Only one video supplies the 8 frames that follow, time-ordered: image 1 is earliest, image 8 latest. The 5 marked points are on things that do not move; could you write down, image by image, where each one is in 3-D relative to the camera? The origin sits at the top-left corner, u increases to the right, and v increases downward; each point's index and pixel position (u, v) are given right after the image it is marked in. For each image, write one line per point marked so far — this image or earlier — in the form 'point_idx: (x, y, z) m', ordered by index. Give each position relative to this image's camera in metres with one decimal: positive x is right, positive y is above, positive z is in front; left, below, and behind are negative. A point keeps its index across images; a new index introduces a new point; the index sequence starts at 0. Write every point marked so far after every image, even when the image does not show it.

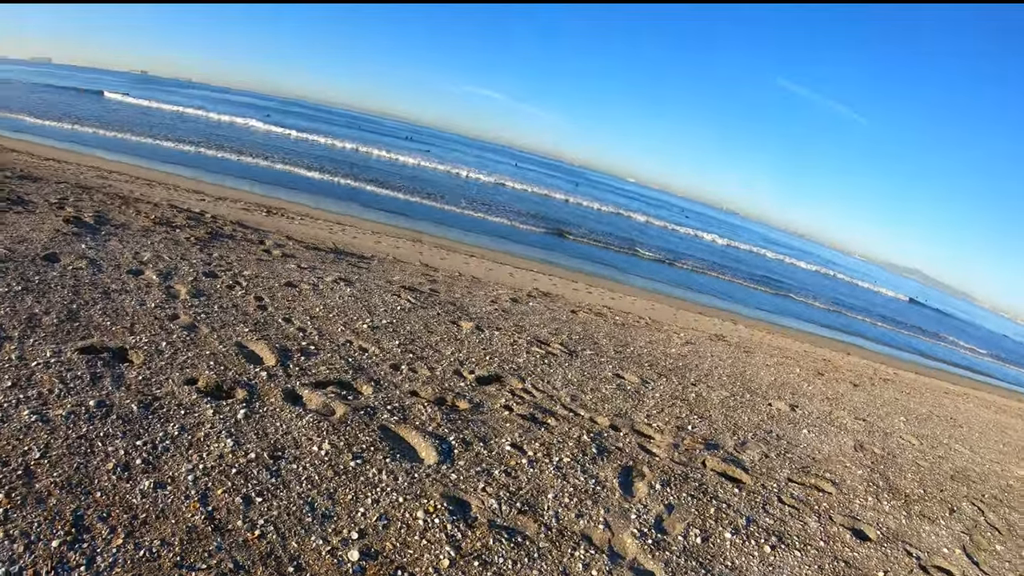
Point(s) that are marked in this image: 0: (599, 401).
0: (+1.3, -1.5, +7.6) m
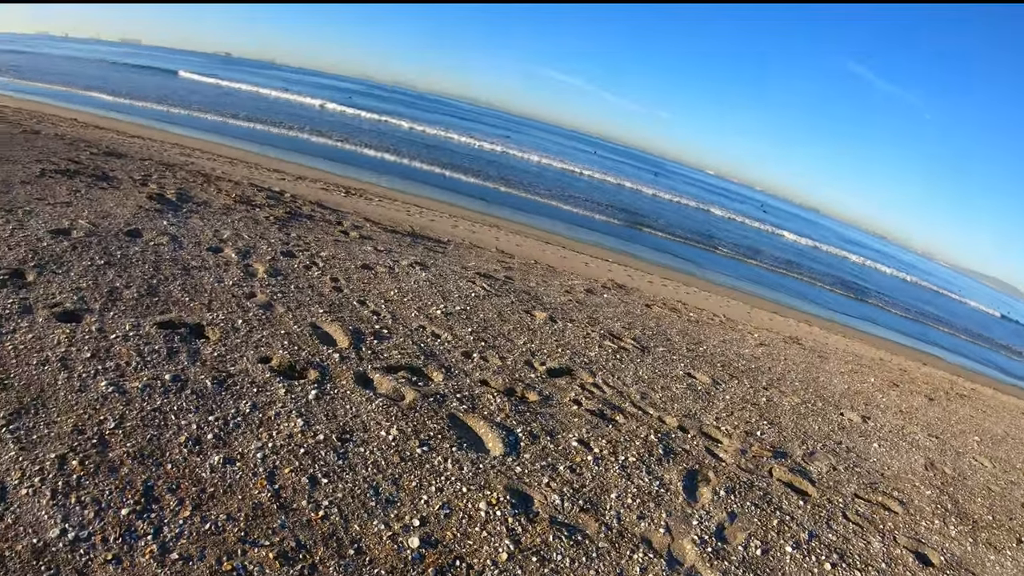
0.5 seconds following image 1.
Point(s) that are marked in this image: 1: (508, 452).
0: (+2.3, -1.6, +7.7) m
1: (0.0, -1.7, +5.5) m
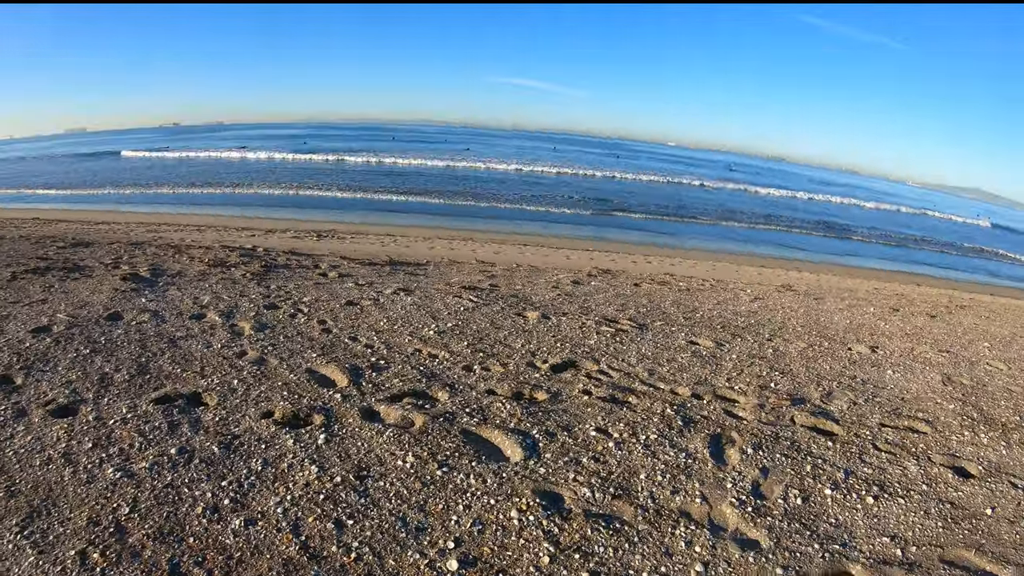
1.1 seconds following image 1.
0: (+2.4, -1.1, +7.6) m
1: (+0.2, -1.7, +5.4) m
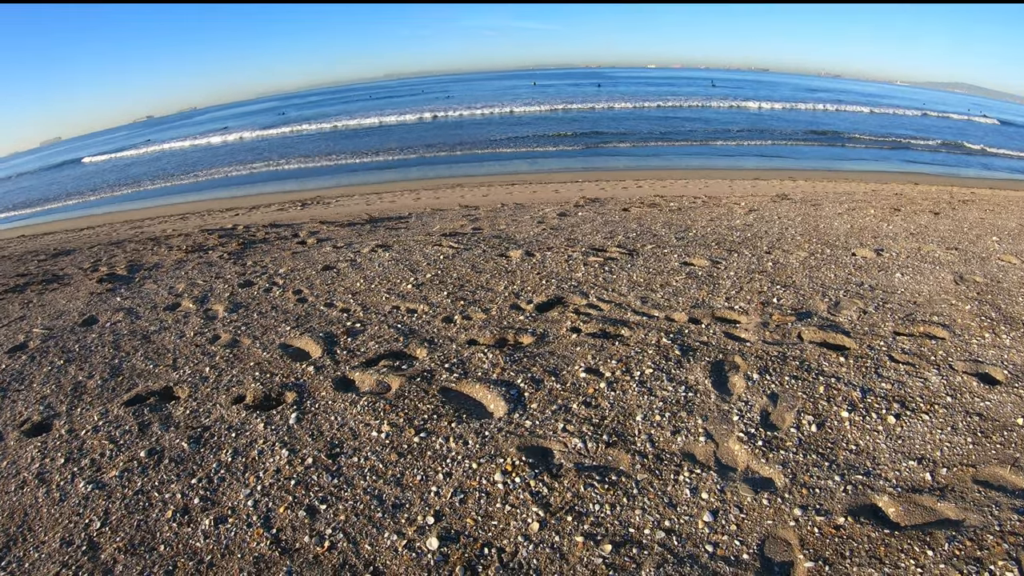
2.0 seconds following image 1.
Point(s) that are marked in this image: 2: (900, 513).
0: (+2.1, -0.1, +7.1) m
1: (0.0, -1.1, +4.9) m
2: (+2.6, -1.5, +3.6) m
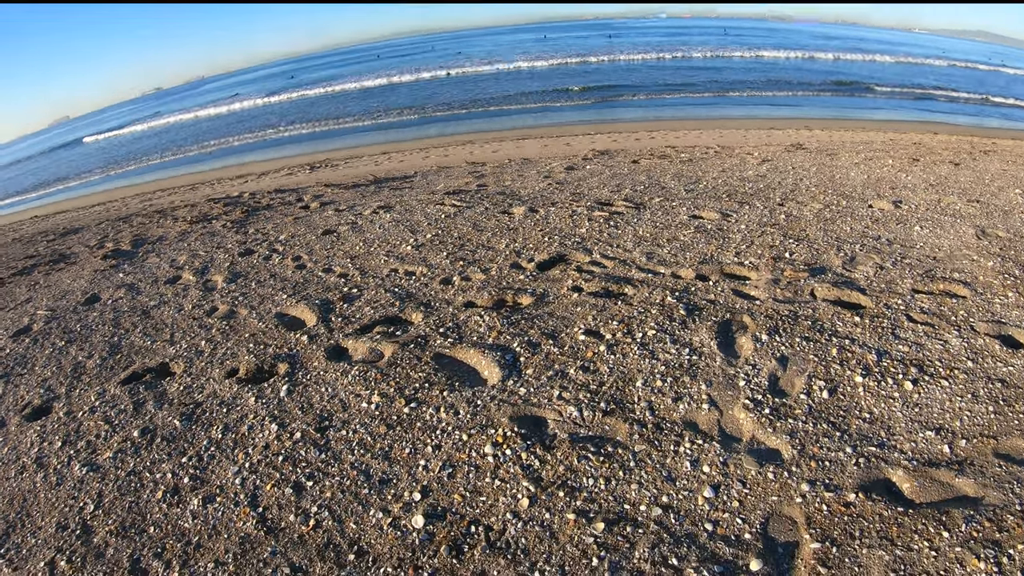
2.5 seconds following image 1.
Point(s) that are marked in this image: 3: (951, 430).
0: (+2.1, +0.4, +6.7) m
1: (0.0, -0.8, +4.7) m
2: (+2.6, -1.3, +3.4) m
3: (+3.1, -1.0, +3.8) m
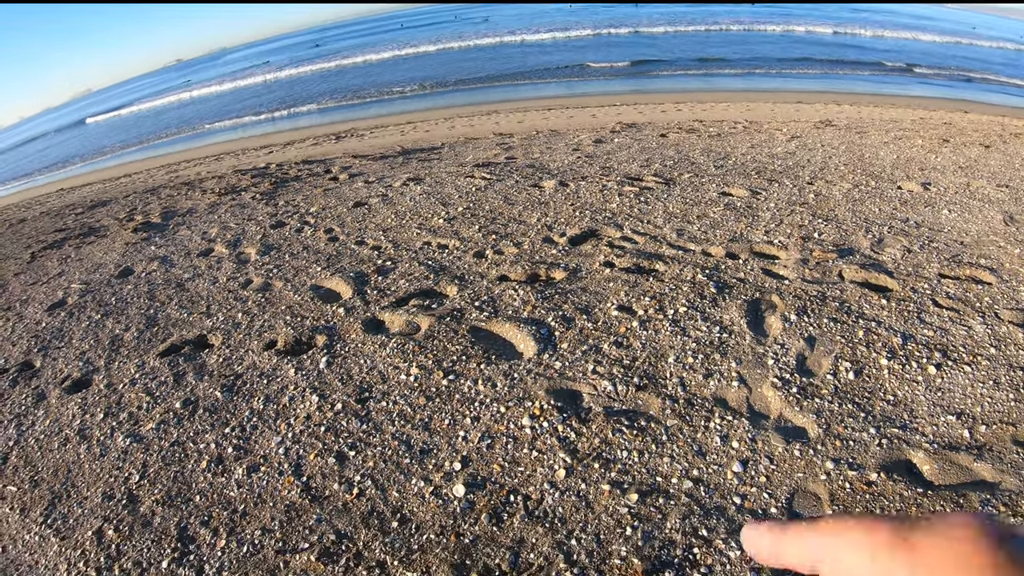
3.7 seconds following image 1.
0: (+2.5, +0.7, +6.8) m
1: (+0.3, -0.6, +4.9) m
2: (+2.8, -1.2, +3.5) m
3: (+3.4, -0.9, +3.9) m
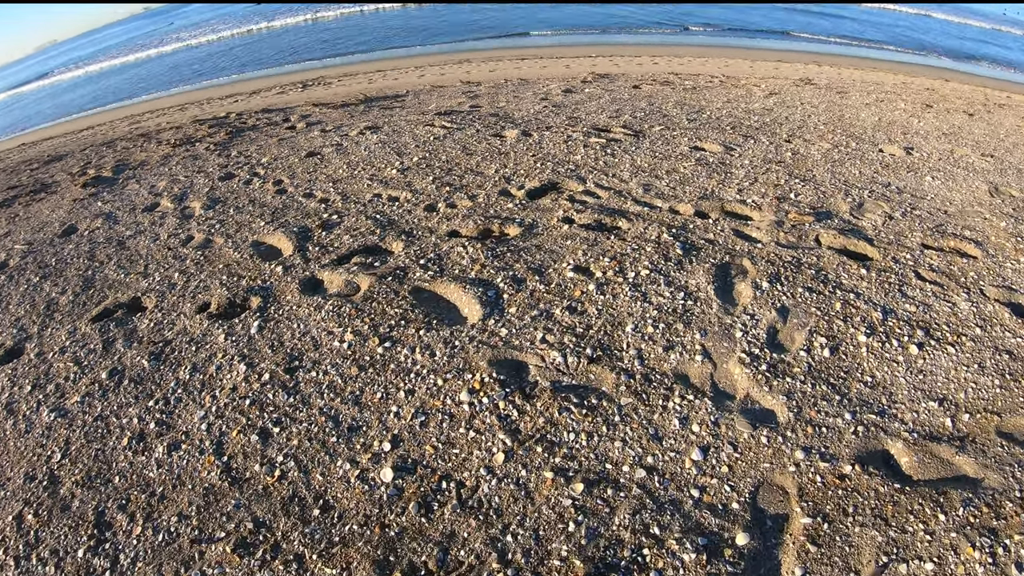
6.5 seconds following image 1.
0: (+2.0, +1.1, +6.3) m
1: (-0.2, -0.2, +4.4) m
2: (+2.4, -1.1, +3.2) m
3: (+3.0, -0.8, +3.6) m
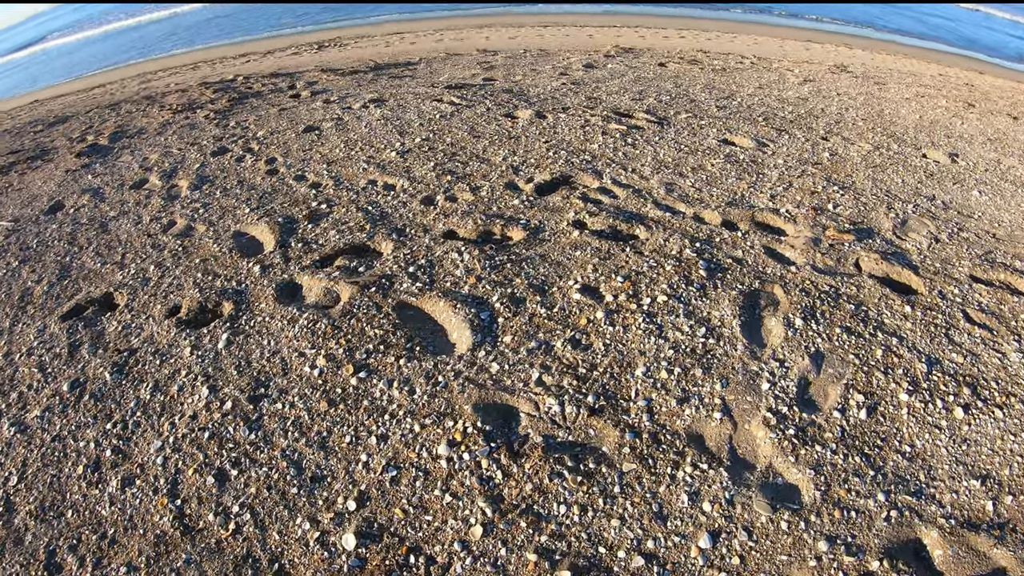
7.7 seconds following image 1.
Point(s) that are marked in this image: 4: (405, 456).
0: (+2.1, +0.9, +5.8) m
1: (-0.2, -0.4, +4.0) m
2: (+2.3, -1.4, +2.8) m
3: (+2.9, -1.2, +3.2) m
4: (-0.6, -1.0, +3.3) m
